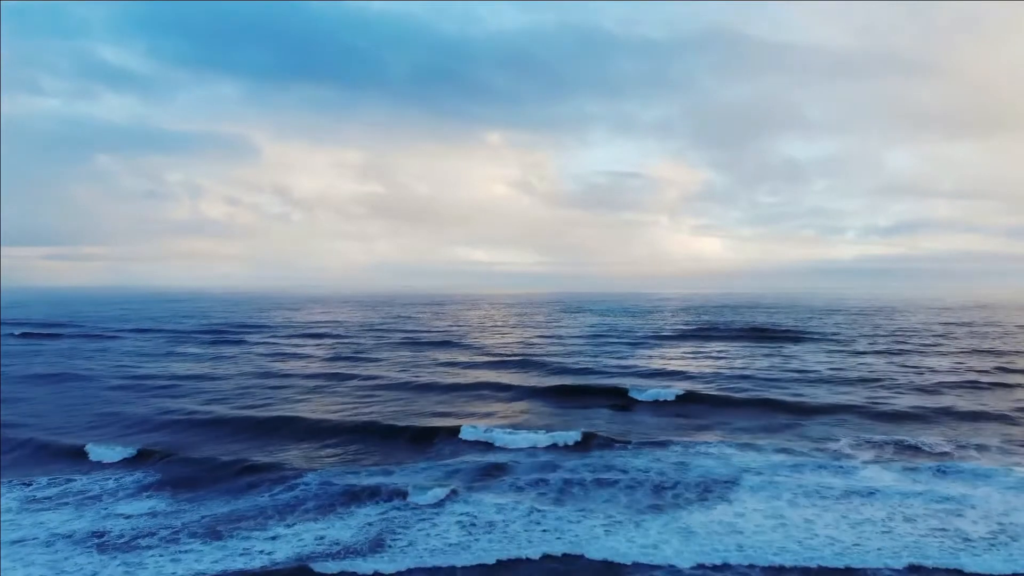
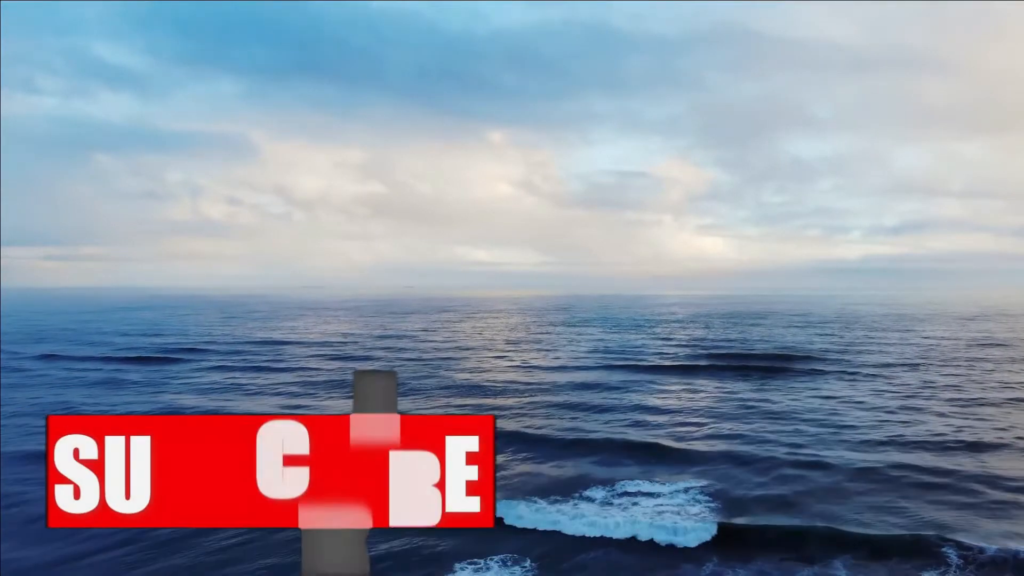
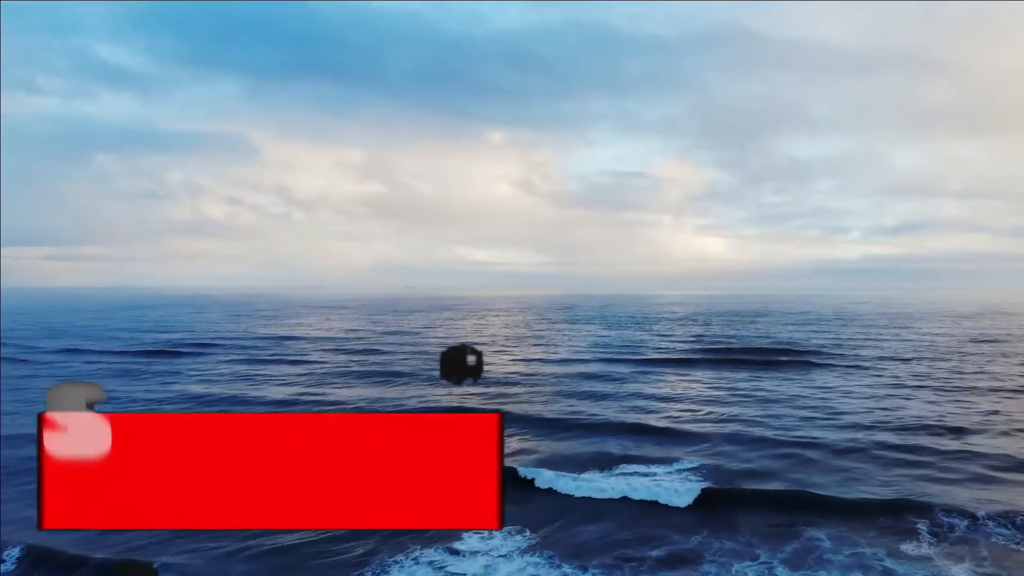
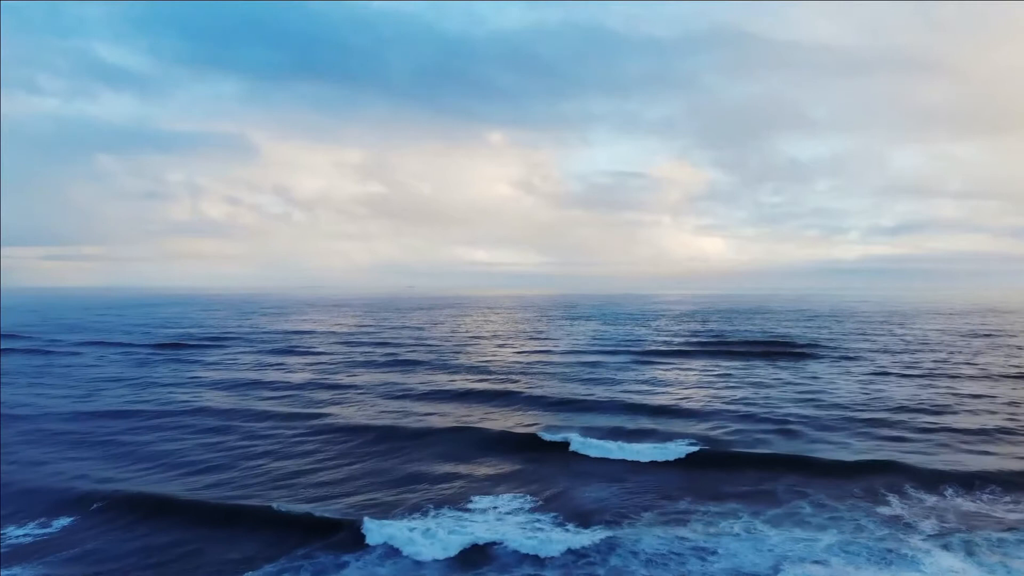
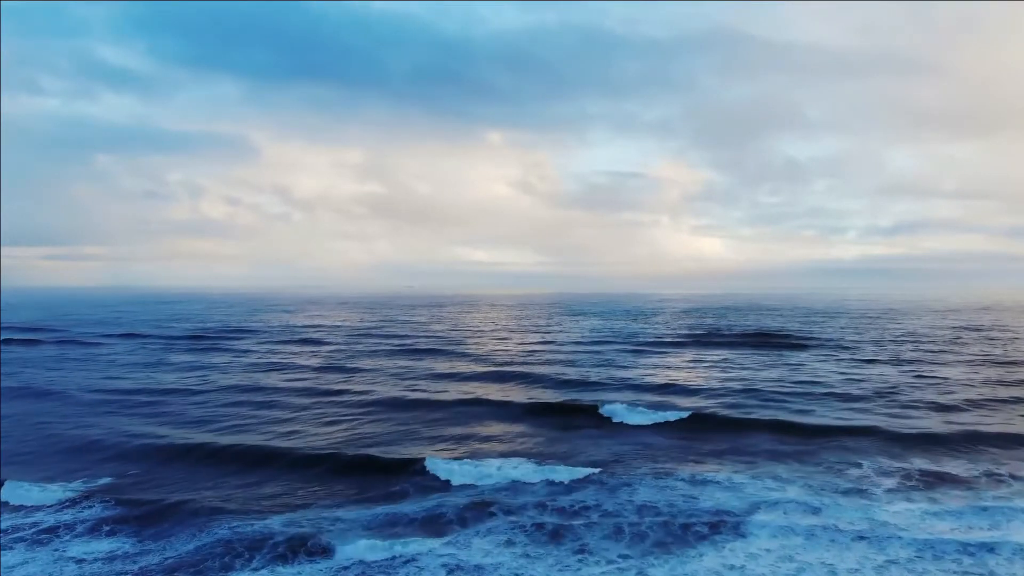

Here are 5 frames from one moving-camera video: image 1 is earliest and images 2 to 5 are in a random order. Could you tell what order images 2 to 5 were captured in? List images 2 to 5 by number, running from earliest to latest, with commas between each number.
5, 4, 3, 2
